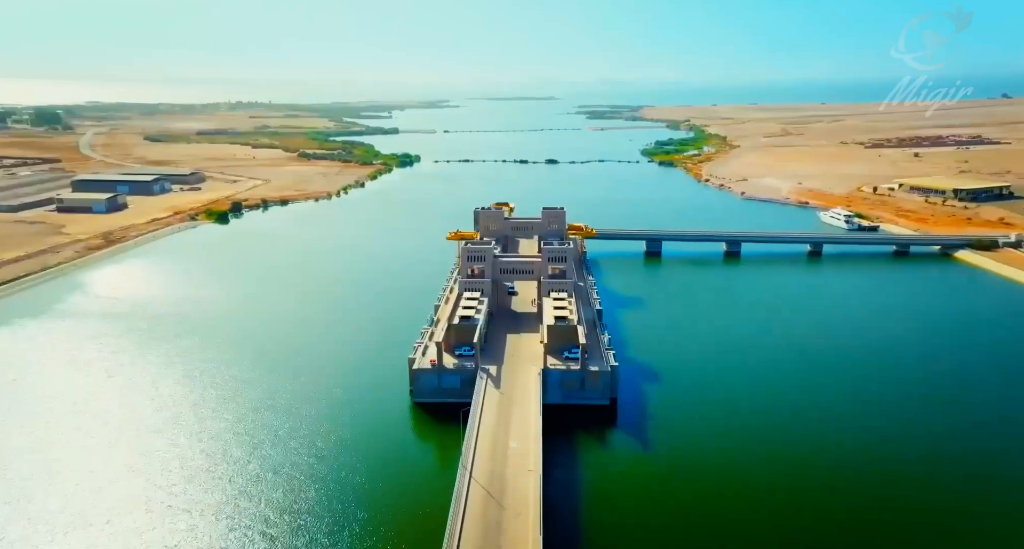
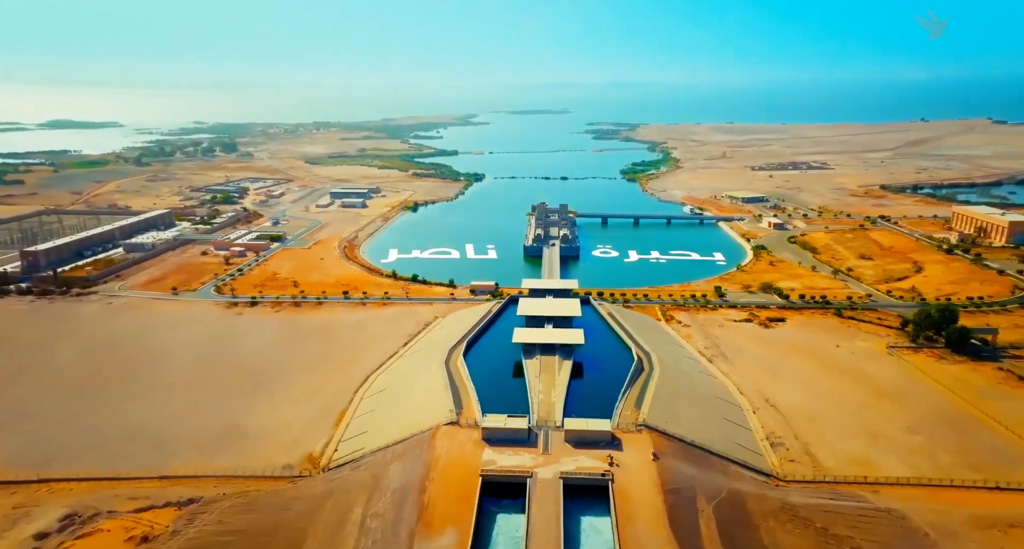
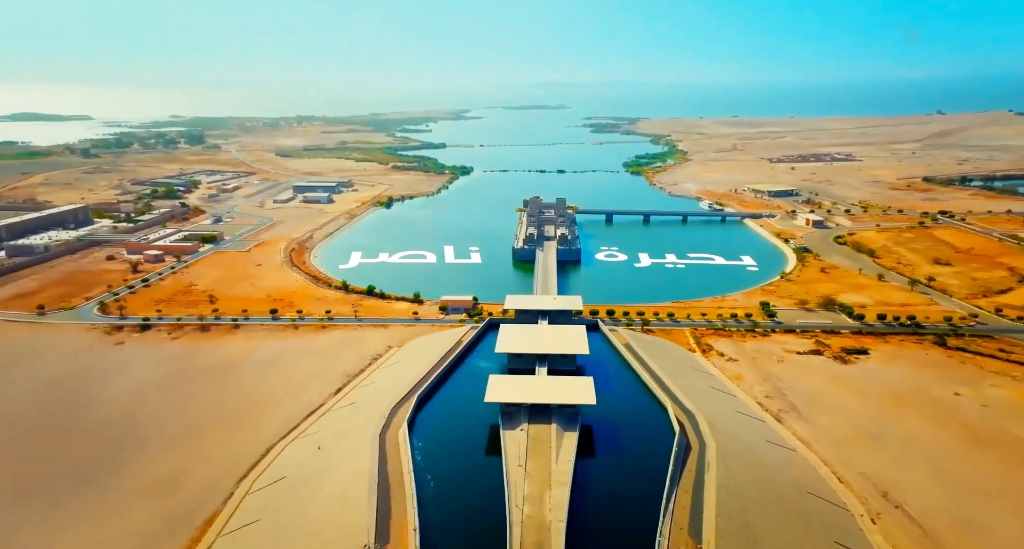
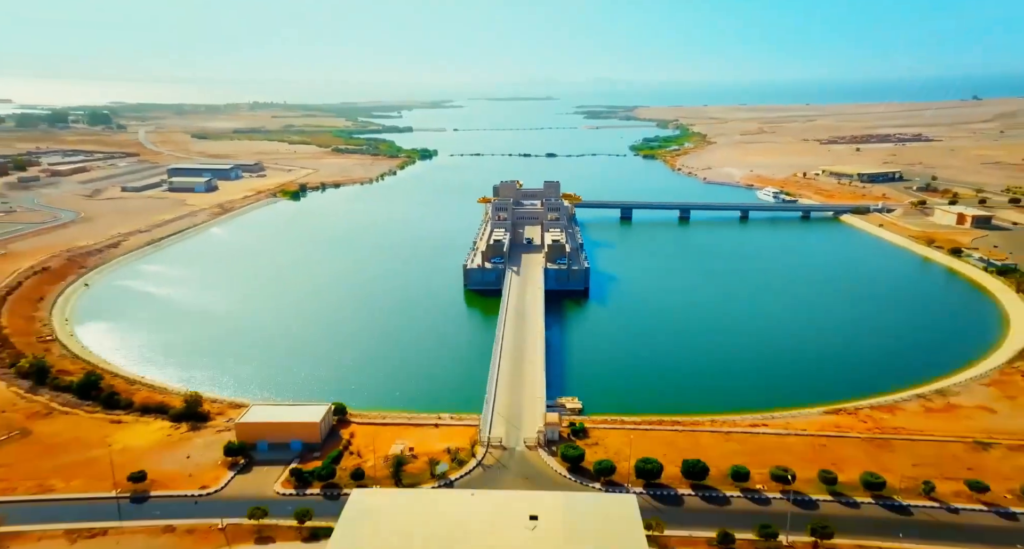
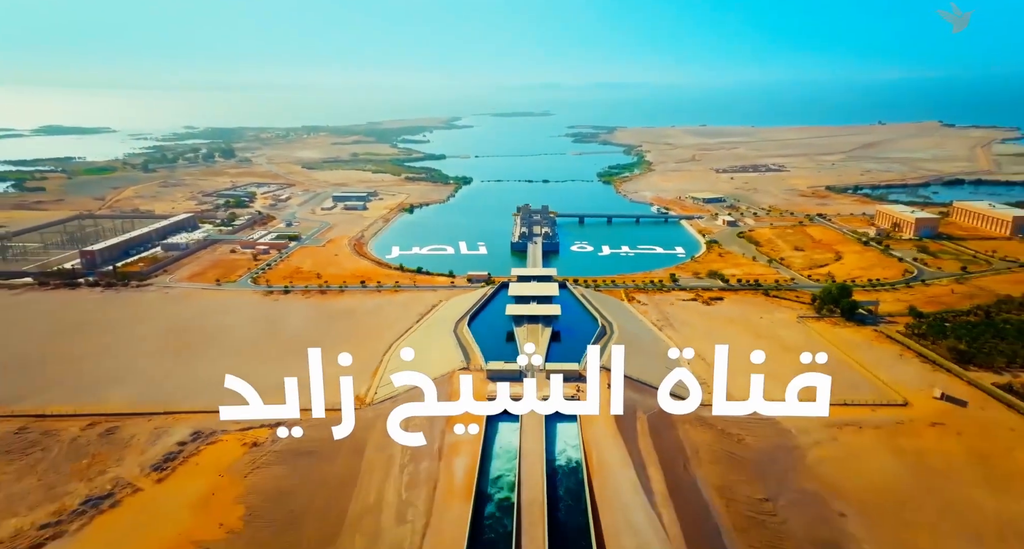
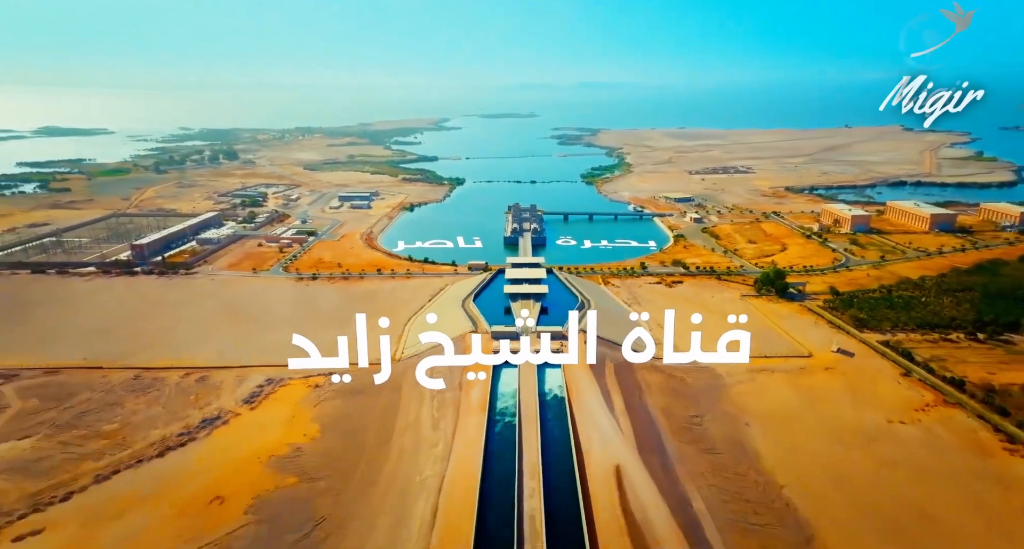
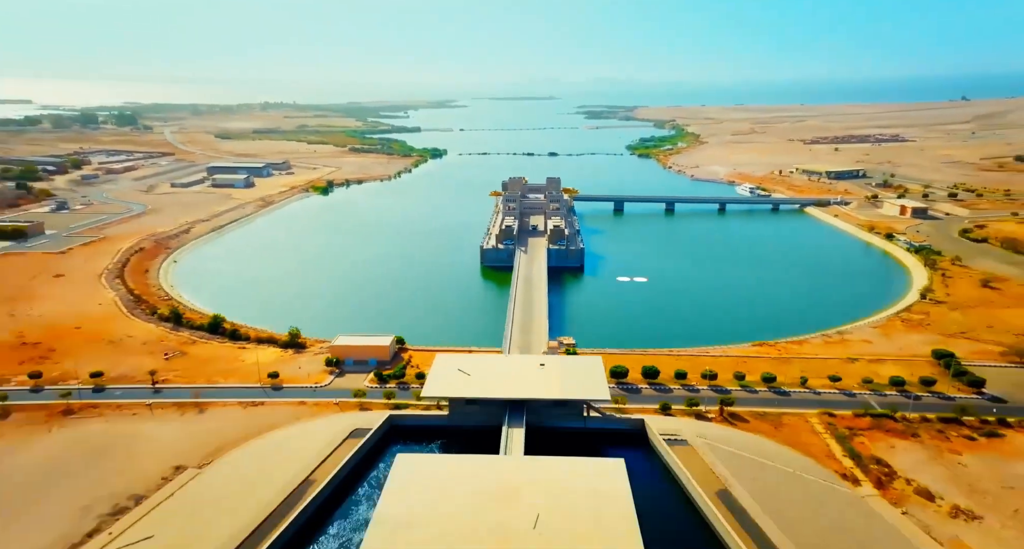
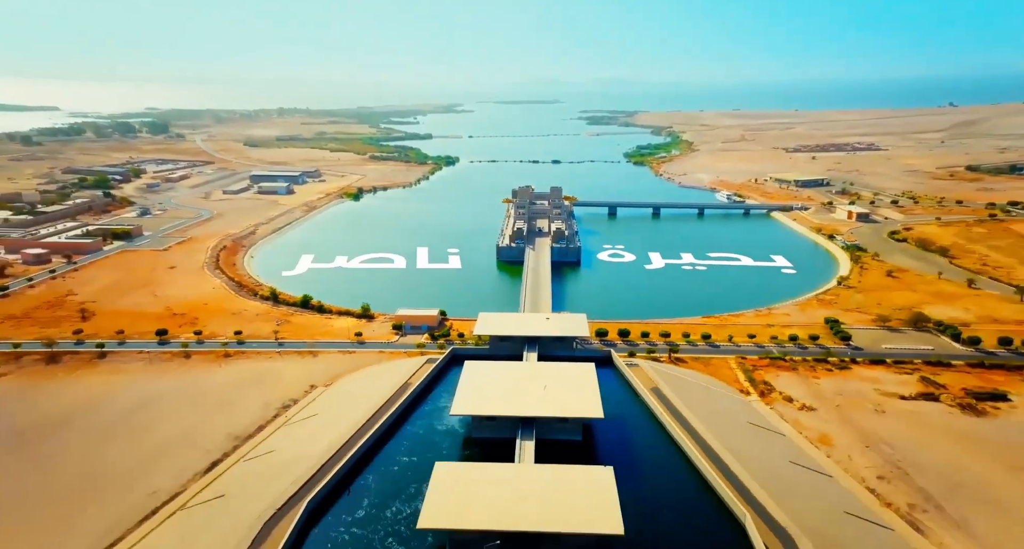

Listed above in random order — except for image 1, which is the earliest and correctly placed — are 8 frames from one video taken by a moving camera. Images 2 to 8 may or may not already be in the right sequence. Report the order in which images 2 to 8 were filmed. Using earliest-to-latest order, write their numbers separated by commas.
4, 7, 8, 3, 2, 5, 6
